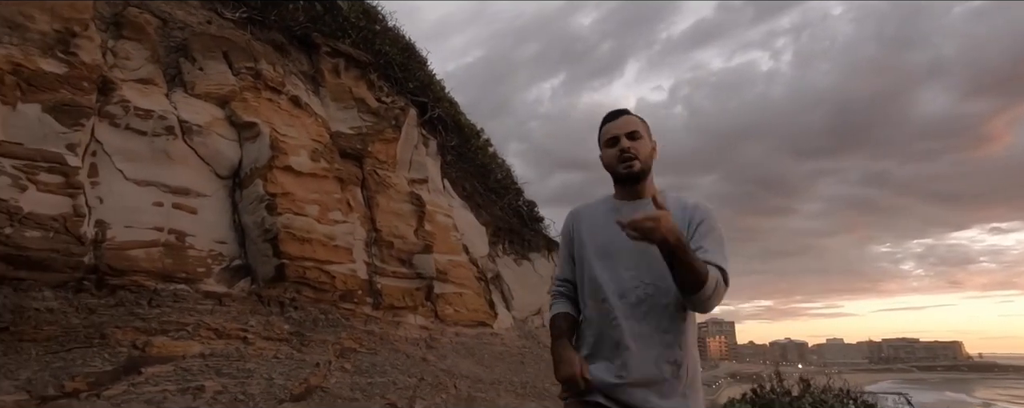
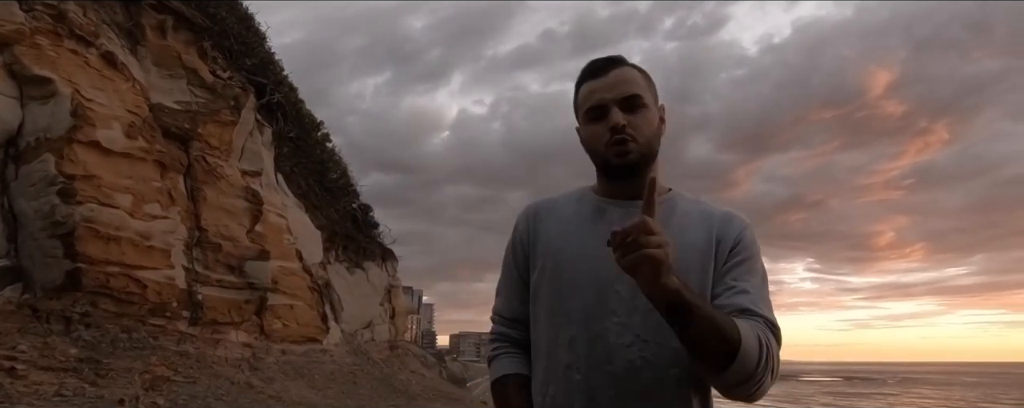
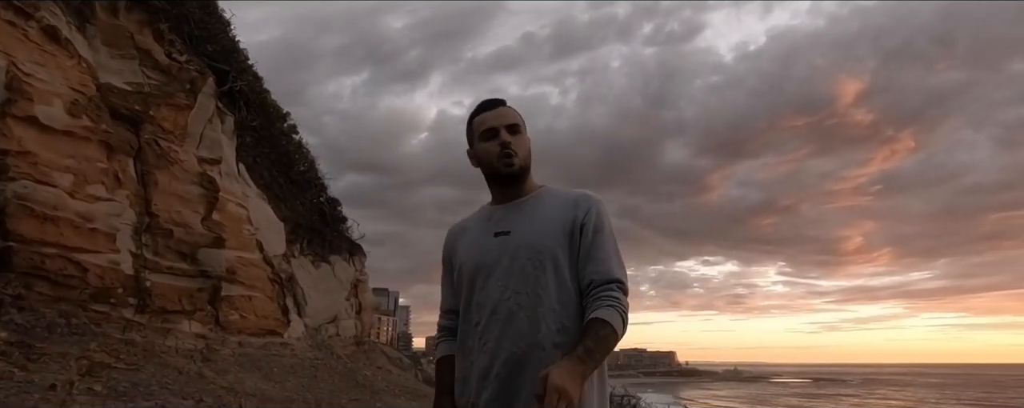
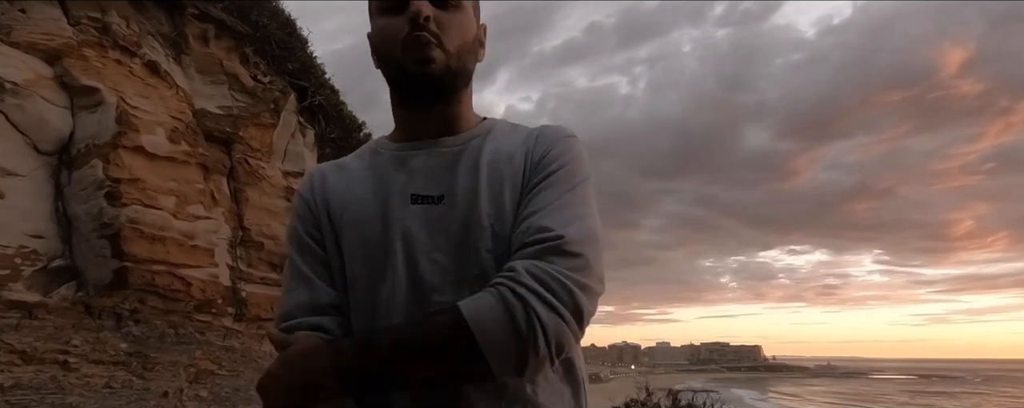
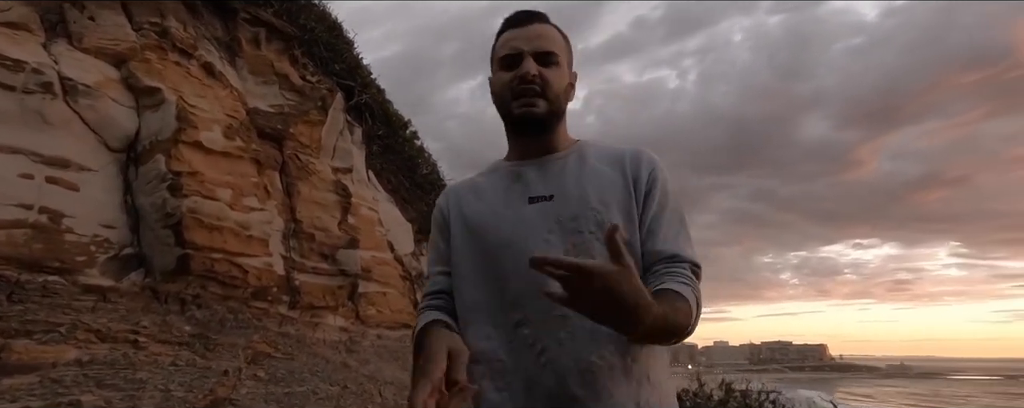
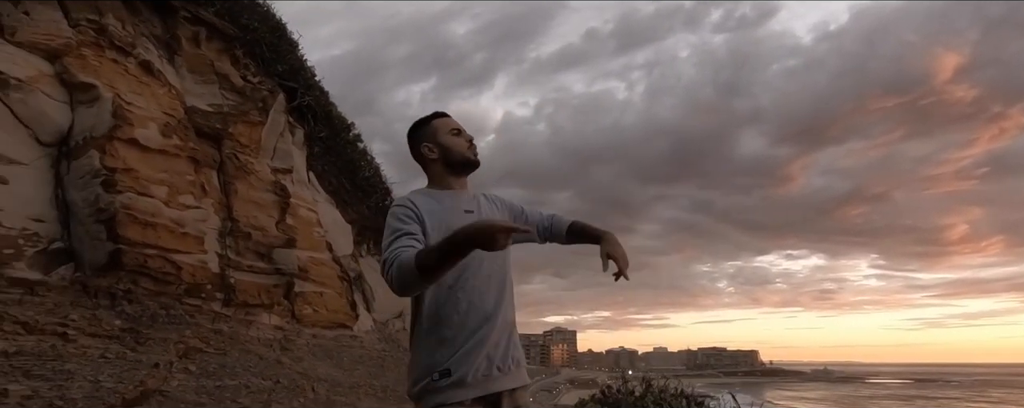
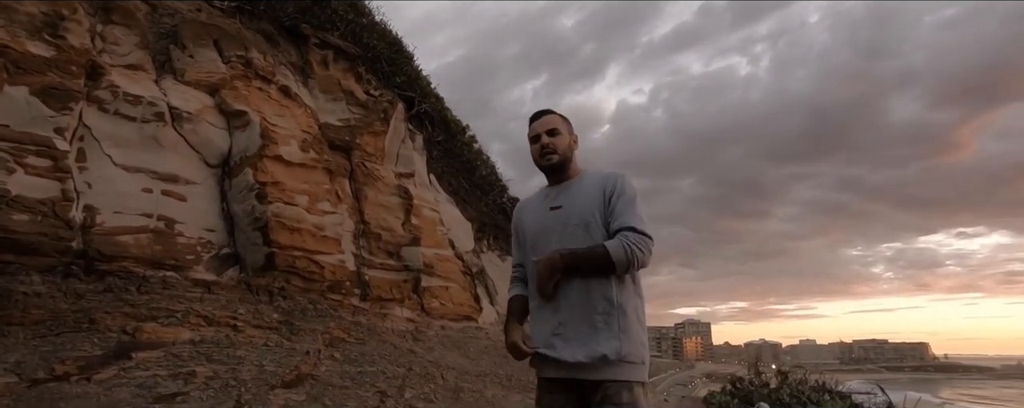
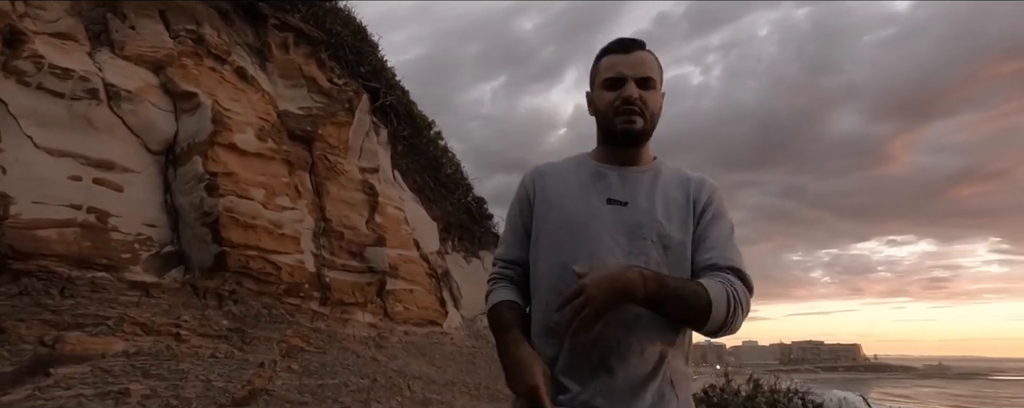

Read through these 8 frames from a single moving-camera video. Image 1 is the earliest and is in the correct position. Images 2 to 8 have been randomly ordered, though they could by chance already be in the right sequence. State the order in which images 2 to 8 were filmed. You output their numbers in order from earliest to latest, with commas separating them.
7, 8, 5, 4, 2, 3, 6
